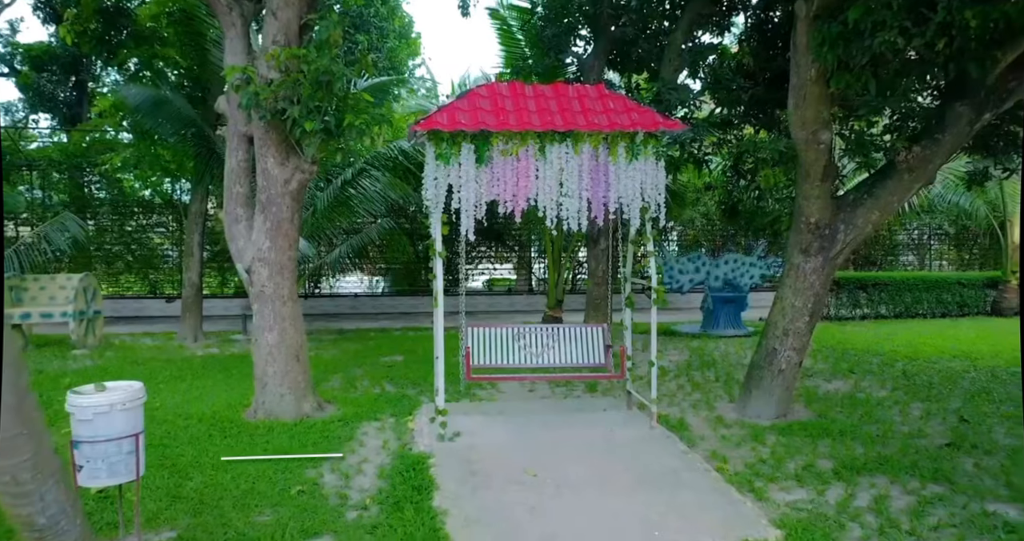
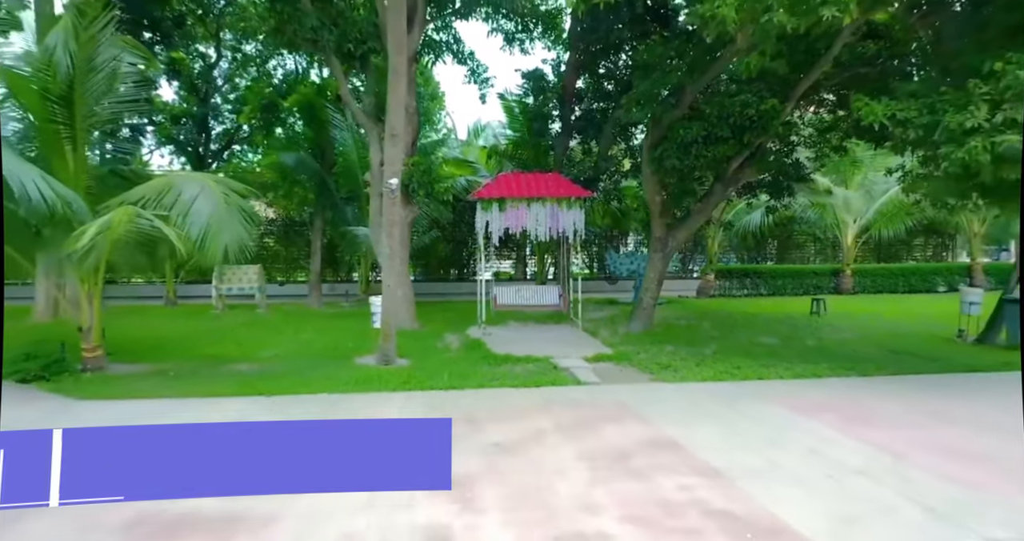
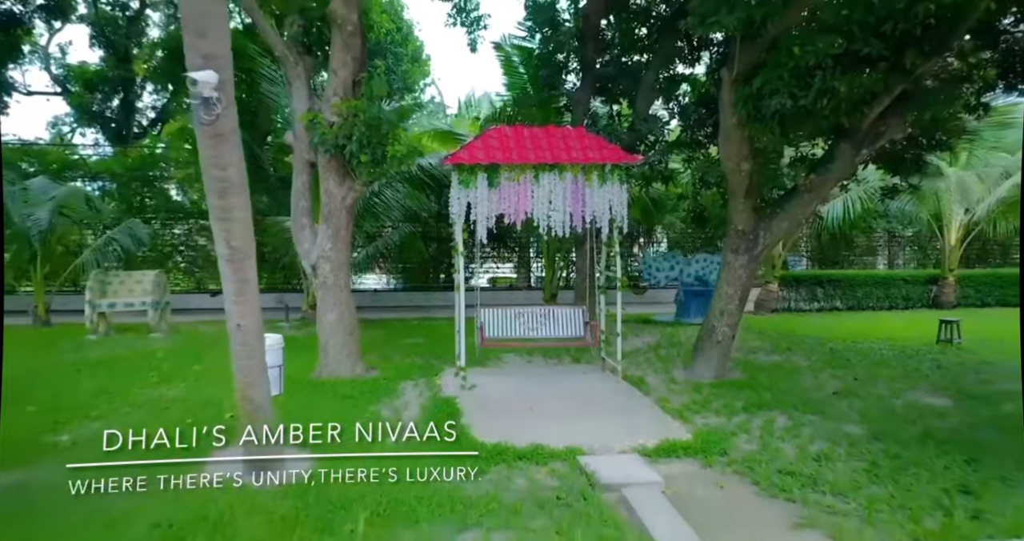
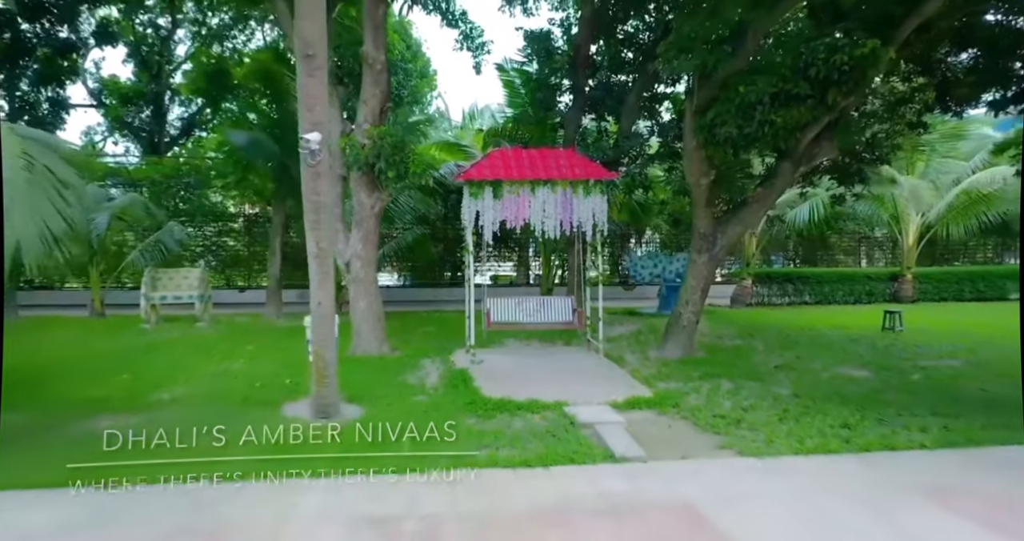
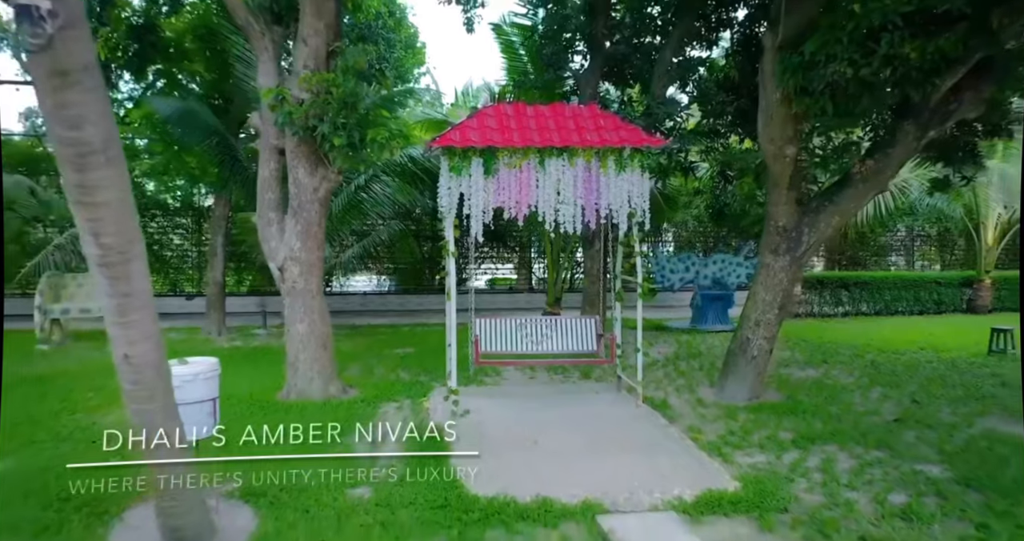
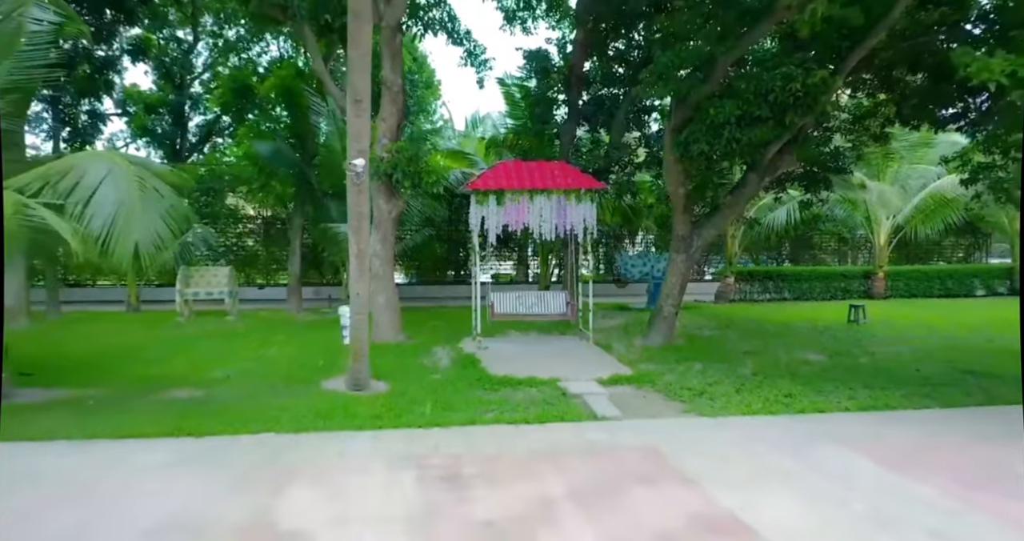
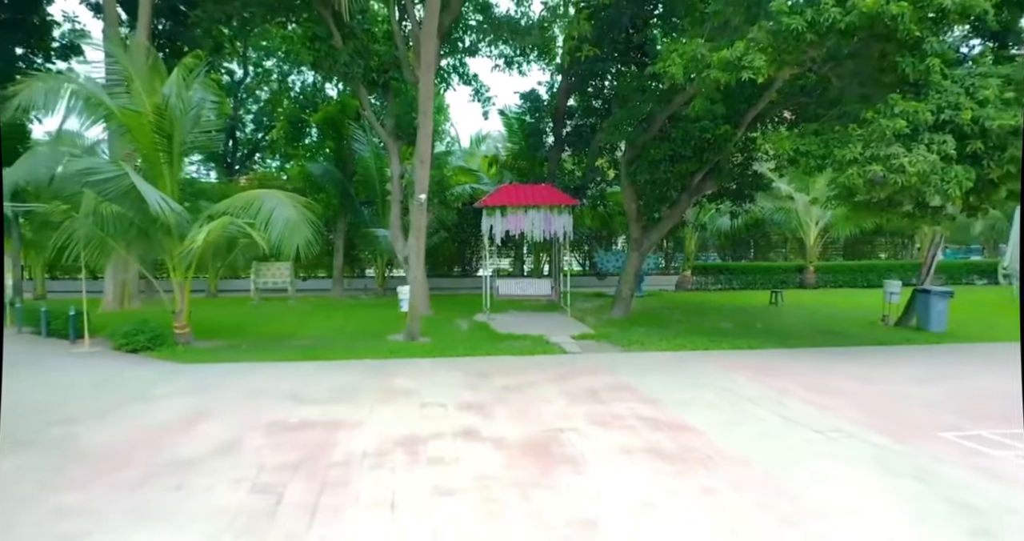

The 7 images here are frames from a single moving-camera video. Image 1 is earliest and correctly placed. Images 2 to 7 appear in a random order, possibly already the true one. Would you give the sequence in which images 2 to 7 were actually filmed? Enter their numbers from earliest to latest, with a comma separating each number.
5, 3, 4, 6, 2, 7
